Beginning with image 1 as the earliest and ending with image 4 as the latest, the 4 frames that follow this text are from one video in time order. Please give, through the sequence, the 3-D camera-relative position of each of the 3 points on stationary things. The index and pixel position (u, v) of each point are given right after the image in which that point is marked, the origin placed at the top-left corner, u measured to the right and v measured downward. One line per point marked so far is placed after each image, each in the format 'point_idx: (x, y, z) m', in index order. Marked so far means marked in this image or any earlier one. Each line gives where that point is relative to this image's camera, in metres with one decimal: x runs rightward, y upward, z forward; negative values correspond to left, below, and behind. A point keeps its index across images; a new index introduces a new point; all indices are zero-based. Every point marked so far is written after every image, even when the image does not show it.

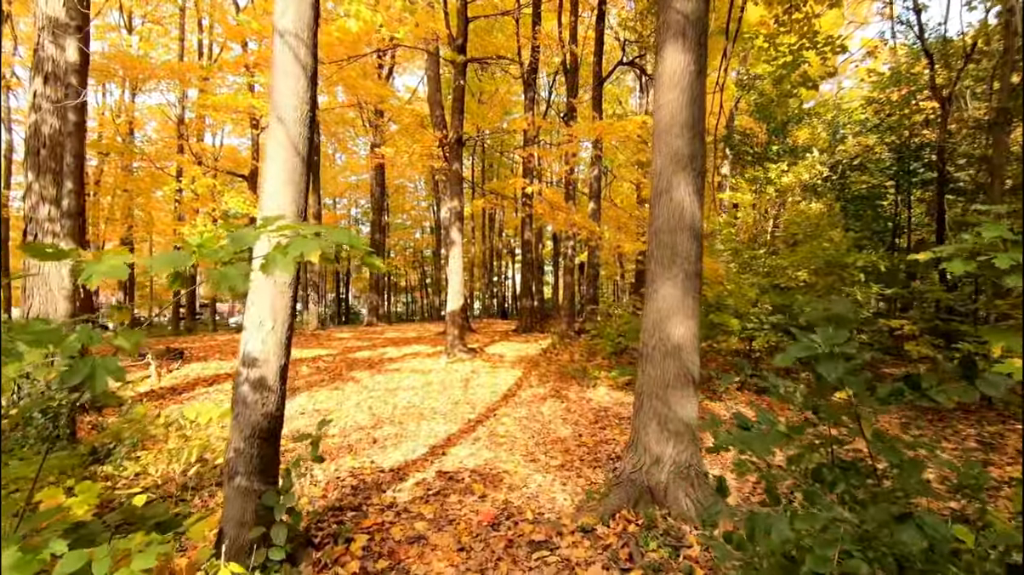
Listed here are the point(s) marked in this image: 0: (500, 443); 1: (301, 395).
0: (-0.1, -1.7, +5.1) m
1: (-3.4, -1.7, +7.7) m
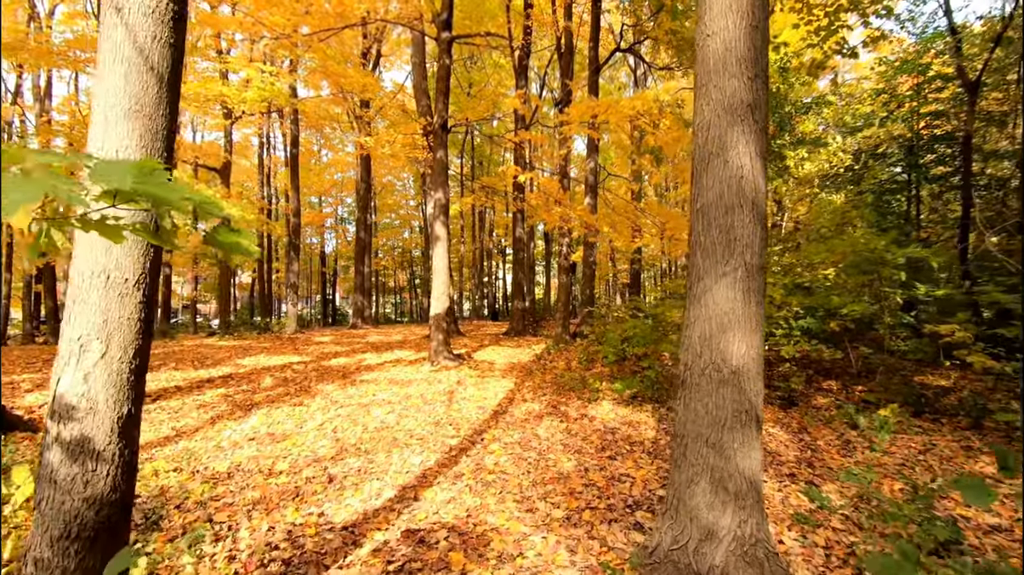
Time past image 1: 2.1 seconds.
0: (-0.2, -1.7, +4.1) m
1: (-3.5, -1.7, +6.6) m
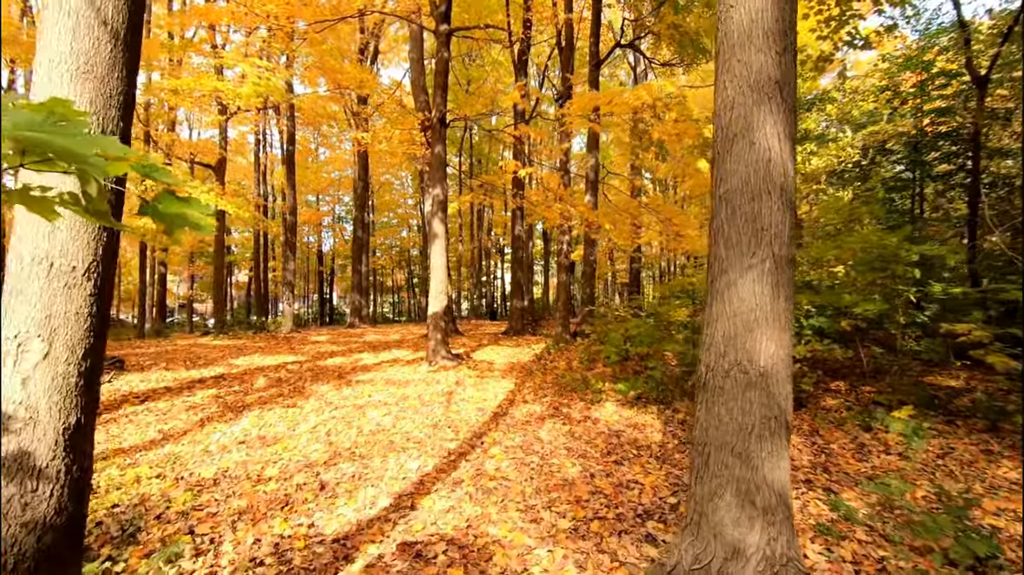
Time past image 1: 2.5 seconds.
0: (-0.2, -1.6, +3.9) m
1: (-3.5, -1.7, +6.4) m
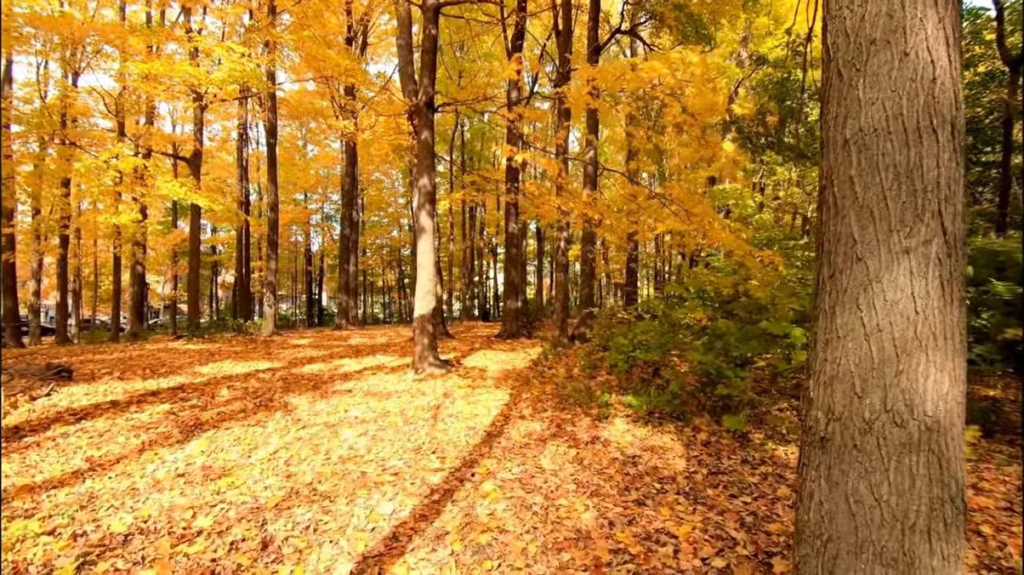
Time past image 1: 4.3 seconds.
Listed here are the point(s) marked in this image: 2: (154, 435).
0: (-0.2, -1.6, +3.0) m
1: (-3.5, -1.7, +5.5) m
2: (-4.2, -1.7, +5.6) m
